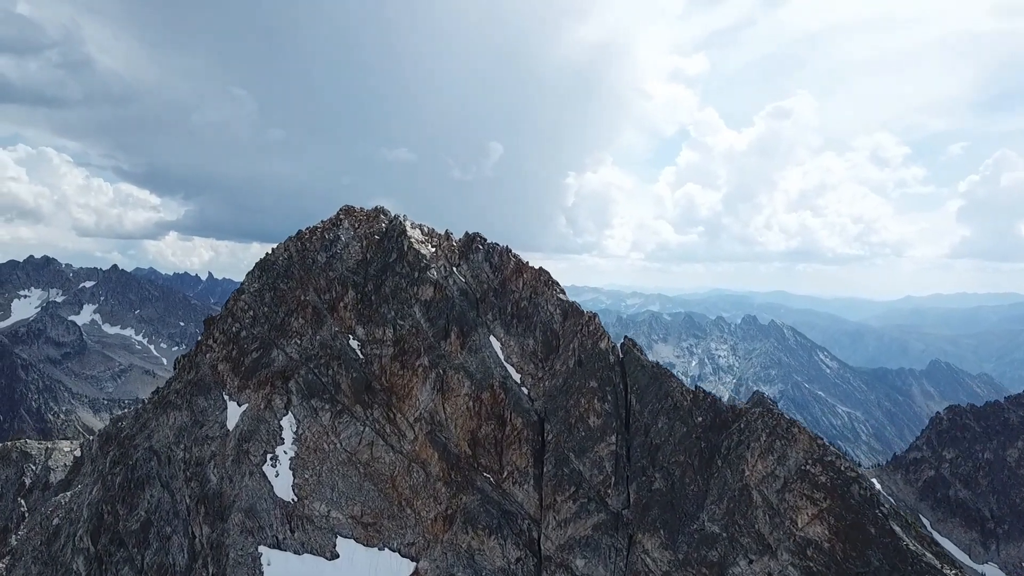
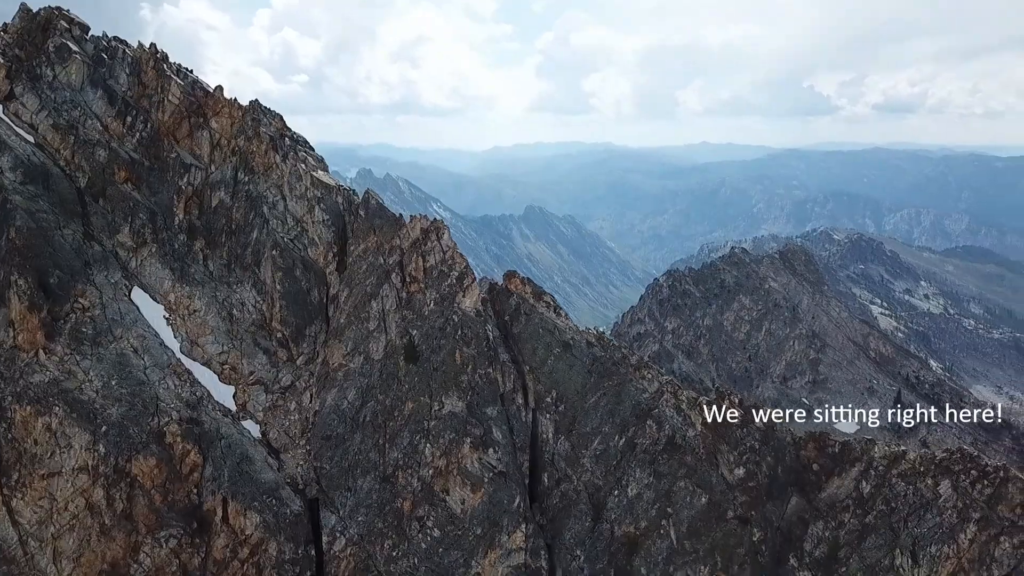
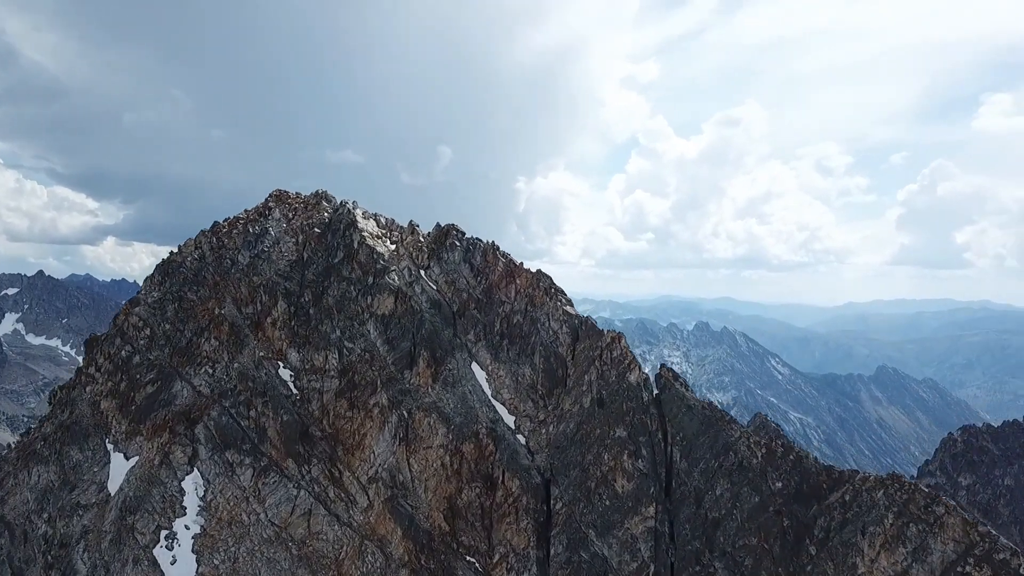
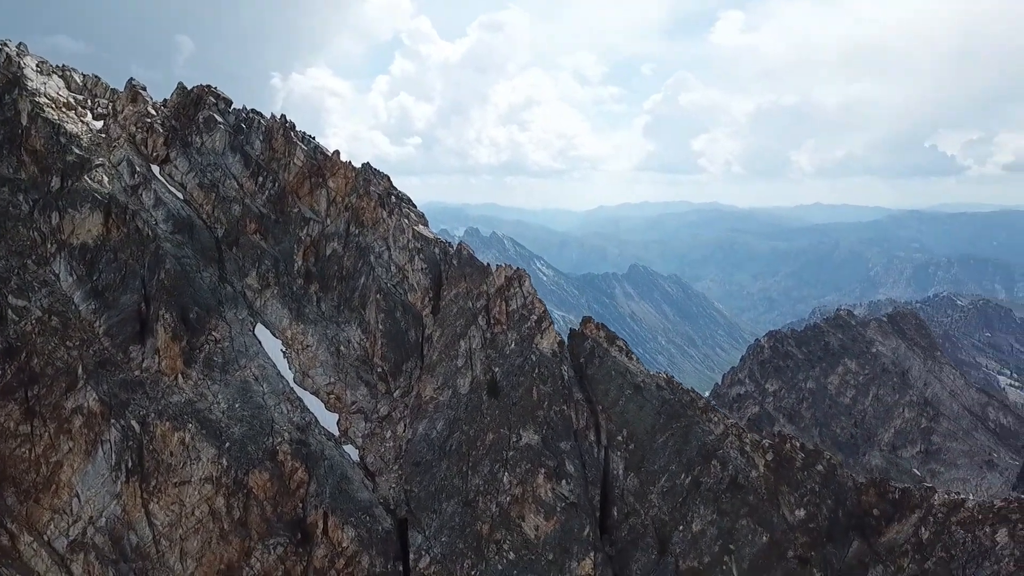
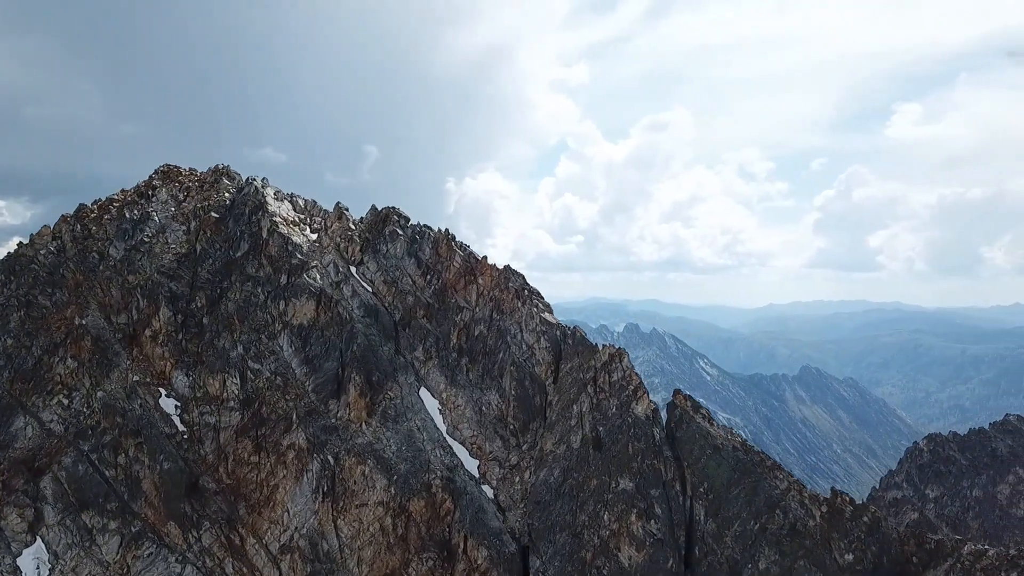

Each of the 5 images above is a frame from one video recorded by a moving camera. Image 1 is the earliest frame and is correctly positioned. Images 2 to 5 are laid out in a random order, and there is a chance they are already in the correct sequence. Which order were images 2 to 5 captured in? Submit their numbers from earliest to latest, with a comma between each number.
3, 5, 4, 2
